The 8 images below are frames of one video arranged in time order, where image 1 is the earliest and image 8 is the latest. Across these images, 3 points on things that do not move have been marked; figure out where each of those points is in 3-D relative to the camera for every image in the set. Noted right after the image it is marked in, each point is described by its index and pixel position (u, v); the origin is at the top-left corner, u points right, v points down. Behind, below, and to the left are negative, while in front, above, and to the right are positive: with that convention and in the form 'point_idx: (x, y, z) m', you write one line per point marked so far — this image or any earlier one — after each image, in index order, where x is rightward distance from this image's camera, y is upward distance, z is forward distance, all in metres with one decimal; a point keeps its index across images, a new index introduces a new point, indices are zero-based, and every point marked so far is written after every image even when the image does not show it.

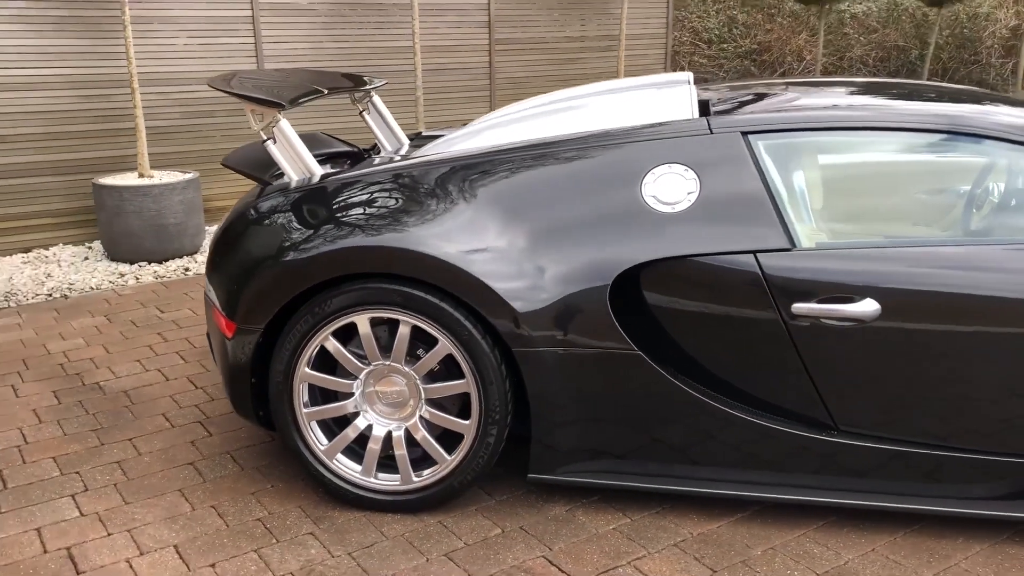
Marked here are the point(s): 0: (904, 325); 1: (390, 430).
0: (+0.9, -0.1, +2.3) m
1: (-0.3, -0.4, +2.5) m
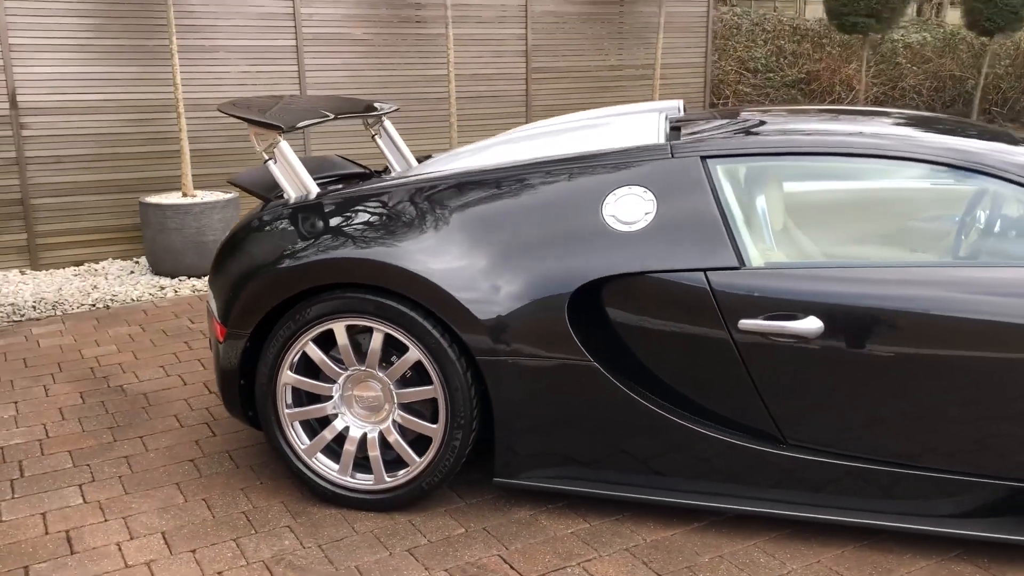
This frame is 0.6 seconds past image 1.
0: (+0.8, -0.1, +2.4) m
1: (-0.4, -0.4, +2.6) m
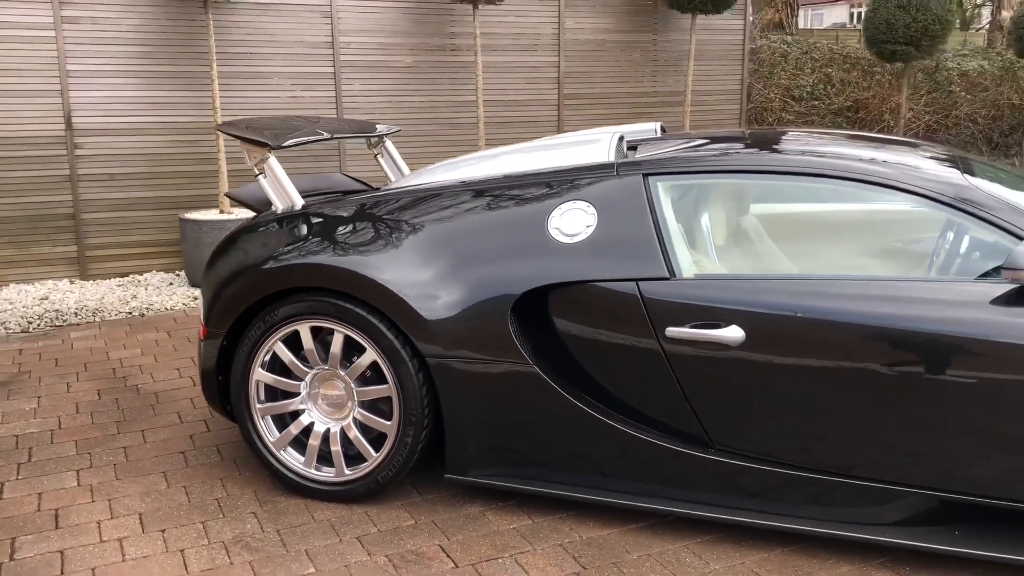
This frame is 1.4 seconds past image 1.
0: (+0.6, -0.2, +2.5) m
1: (-0.5, -0.4, +2.8) m
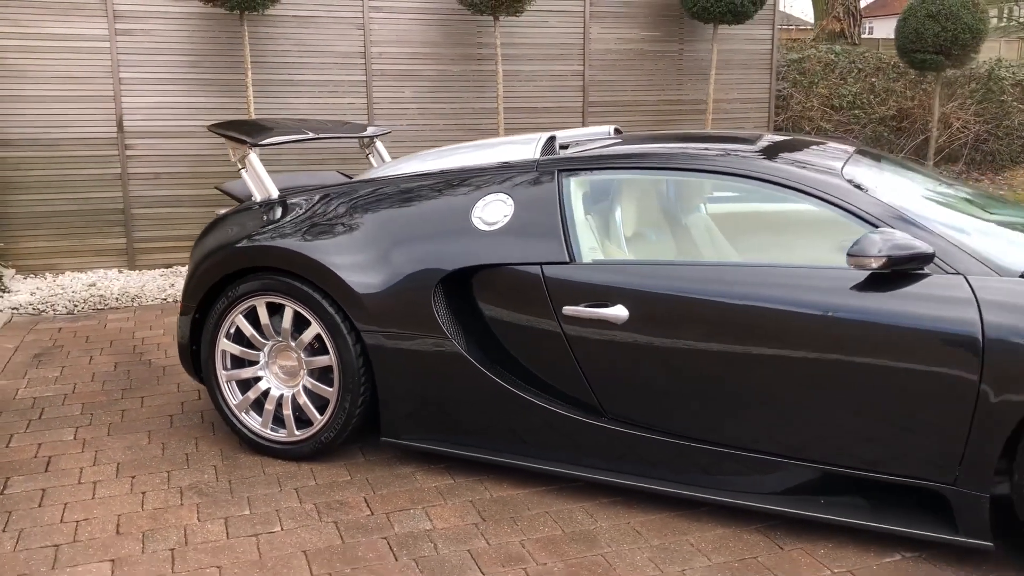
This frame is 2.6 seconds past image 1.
0: (+0.4, -0.1, +2.7) m
1: (-0.8, -0.3, +3.2) m
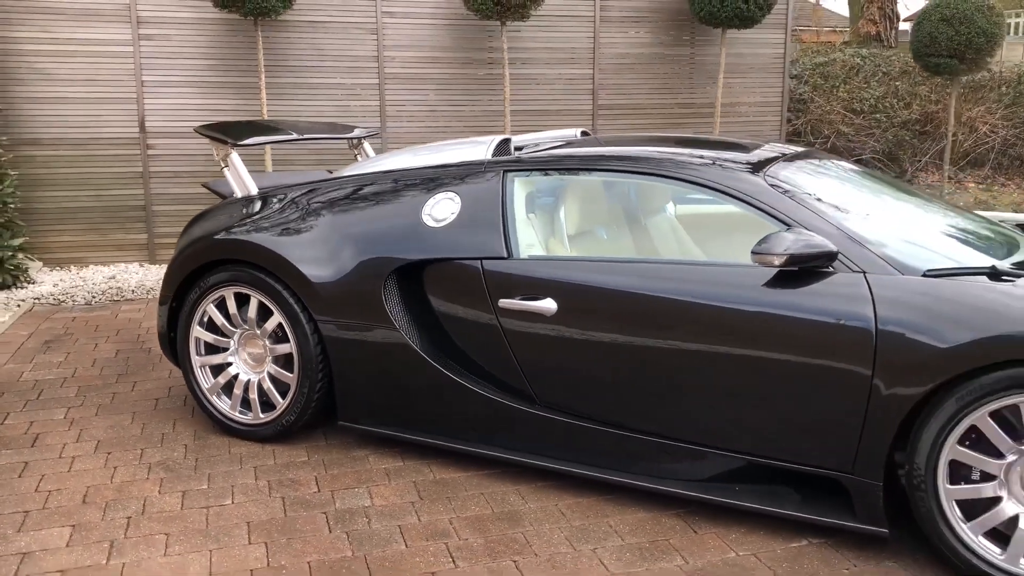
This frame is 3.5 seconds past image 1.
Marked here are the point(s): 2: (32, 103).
0: (+0.2, -0.1, +2.9) m
1: (-0.9, -0.3, +3.4) m
2: (-3.2, +1.2, +6.4) m
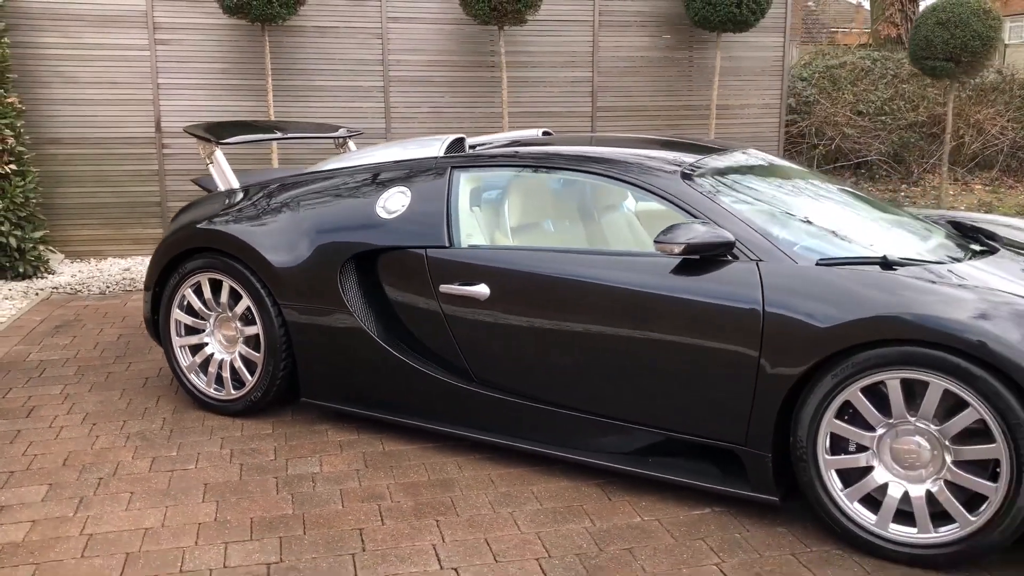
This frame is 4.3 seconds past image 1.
0: (0.0, -0.1, +3.1) m
1: (-1.1, -0.3, +3.7) m
2: (-3.2, +1.3, +6.8) m
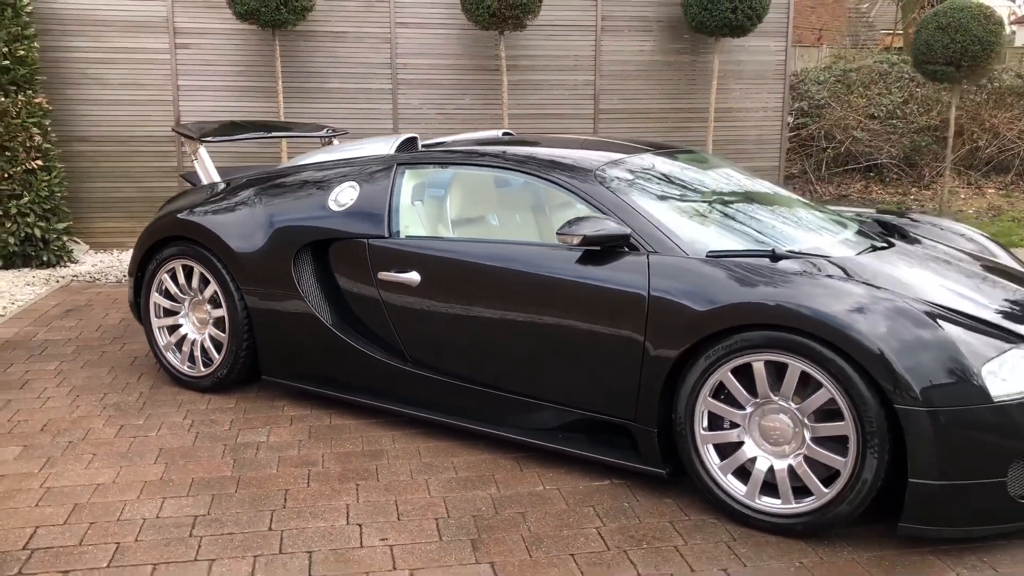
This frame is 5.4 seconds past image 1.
0: (-0.3, 0.0, +3.4) m
1: (-1.3, -0.2, +4.0) m
2: (-3.2, +1.4, +7.2) m
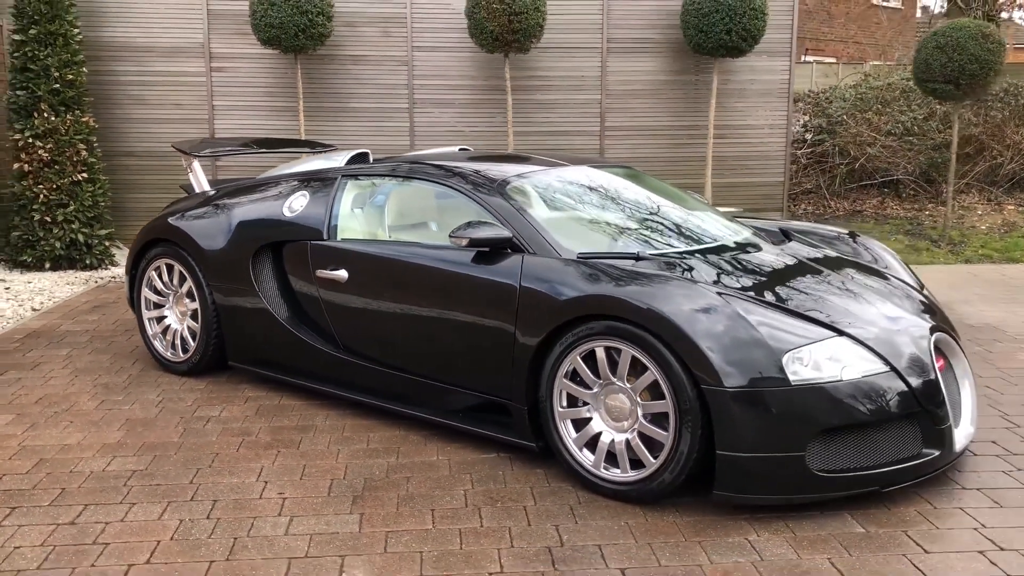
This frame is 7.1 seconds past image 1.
0: (-0.6, 0.0, +3.9) m
1: (-1.6, -0.2, +4.6) m
2: (-3.2, +1.4, +8.0) m
